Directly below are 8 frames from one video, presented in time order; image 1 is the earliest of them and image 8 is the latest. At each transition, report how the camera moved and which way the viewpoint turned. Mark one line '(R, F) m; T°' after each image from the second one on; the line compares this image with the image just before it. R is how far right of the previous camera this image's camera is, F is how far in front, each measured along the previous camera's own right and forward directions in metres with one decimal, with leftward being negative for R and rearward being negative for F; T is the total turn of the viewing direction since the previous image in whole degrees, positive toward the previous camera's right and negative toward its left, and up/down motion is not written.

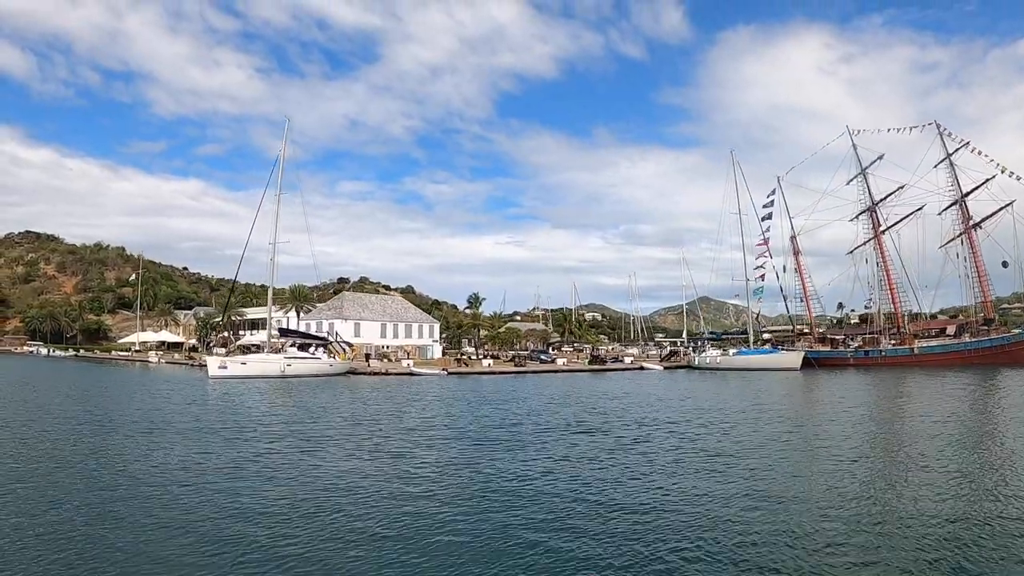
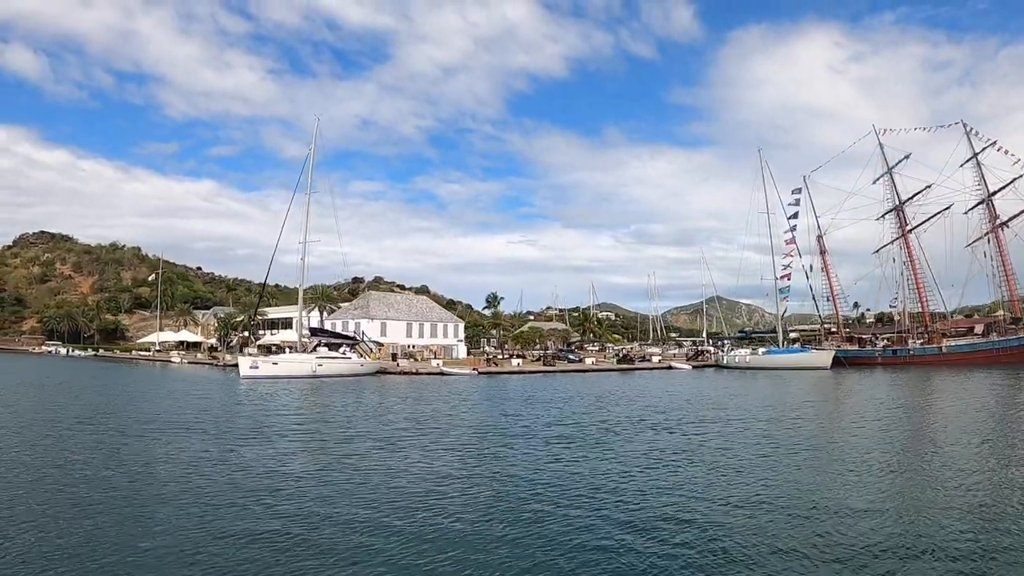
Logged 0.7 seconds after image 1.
(-1.0, -0.1) m; -1°
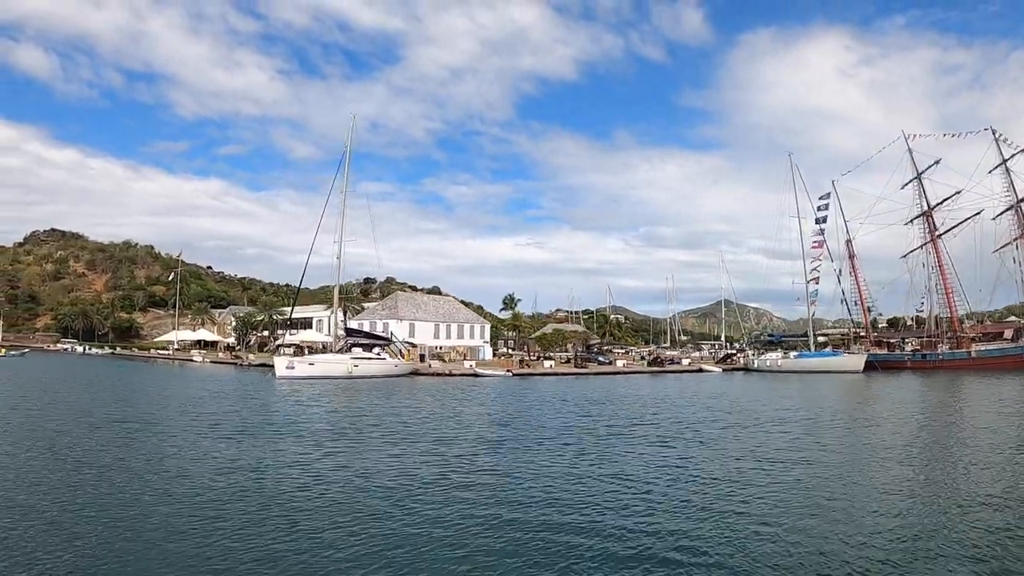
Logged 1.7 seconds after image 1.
(-1.5, -0.2) m; 0°
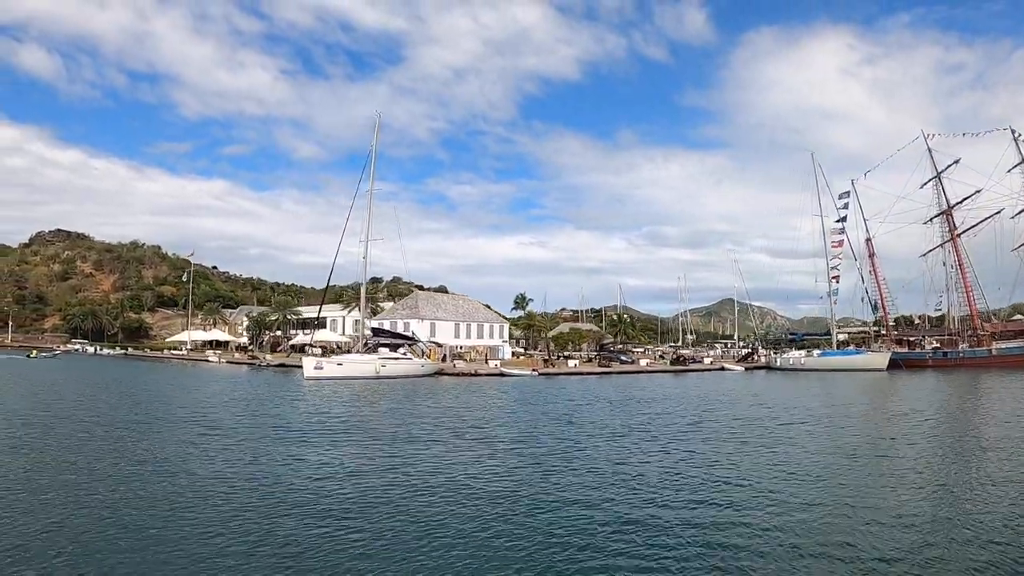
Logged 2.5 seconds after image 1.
(-1.2, -0.2) m; 0°
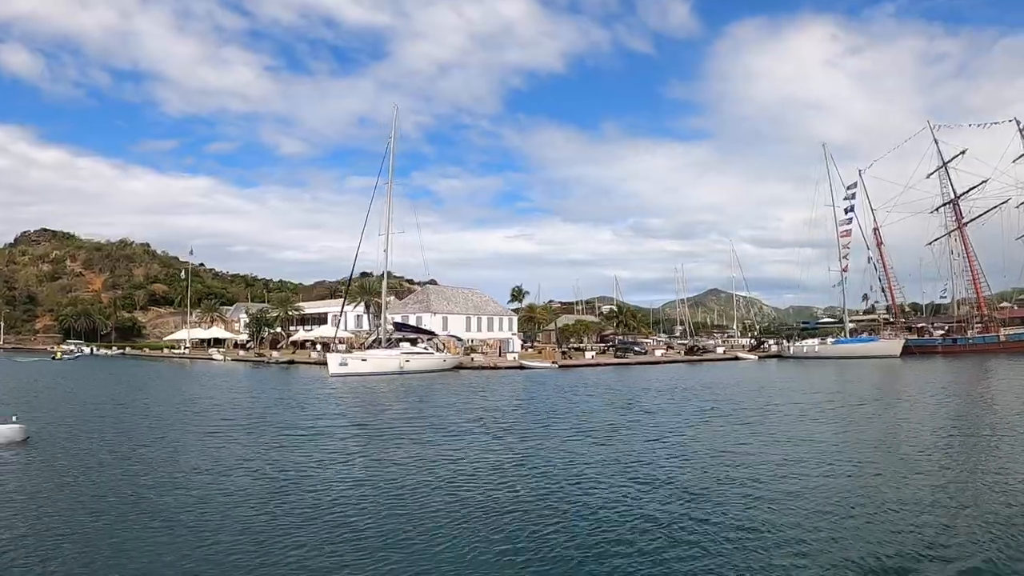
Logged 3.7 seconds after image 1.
(-1.6, -0.2) m; +1°
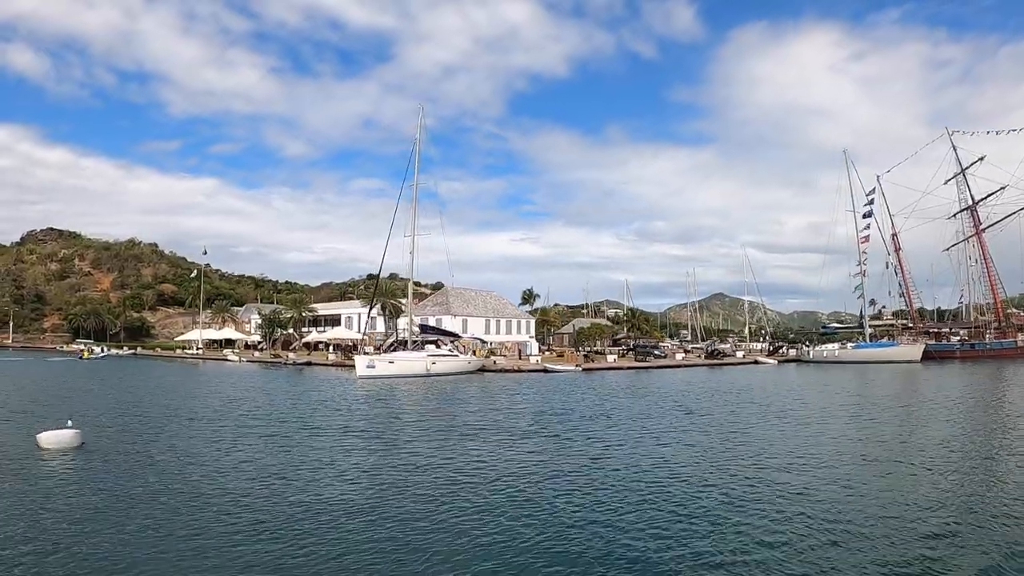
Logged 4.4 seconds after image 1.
(-1.1, -0.3) m; 0°
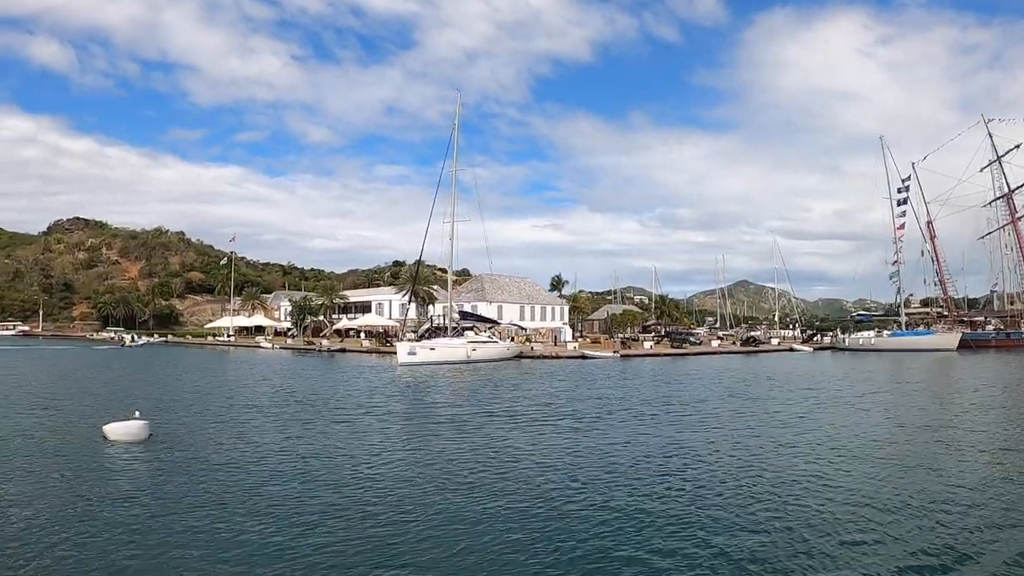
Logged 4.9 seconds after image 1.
(-1.1, -0.5) m; -1°
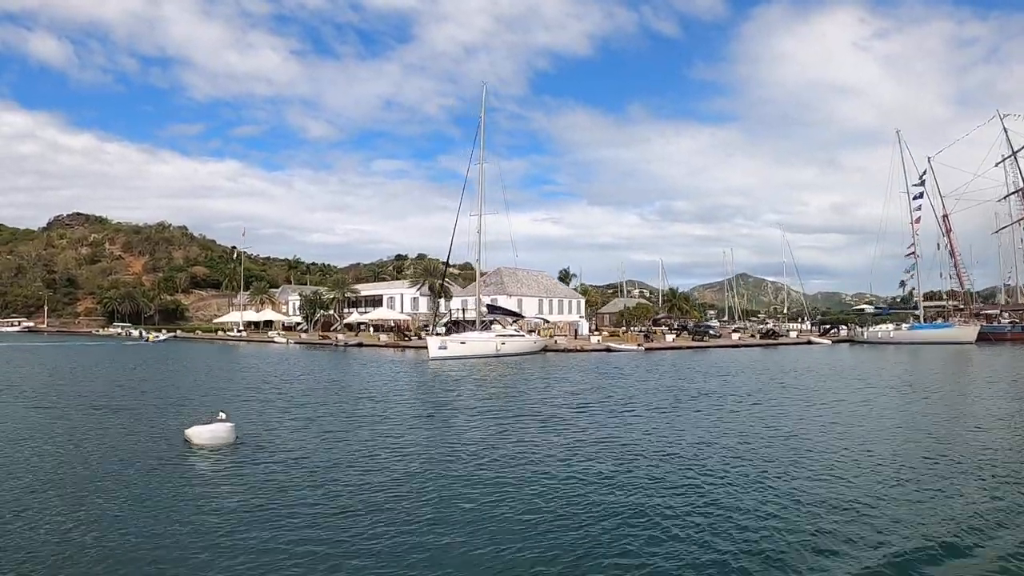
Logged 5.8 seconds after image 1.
(-1.5, -0.4) m; 0°
